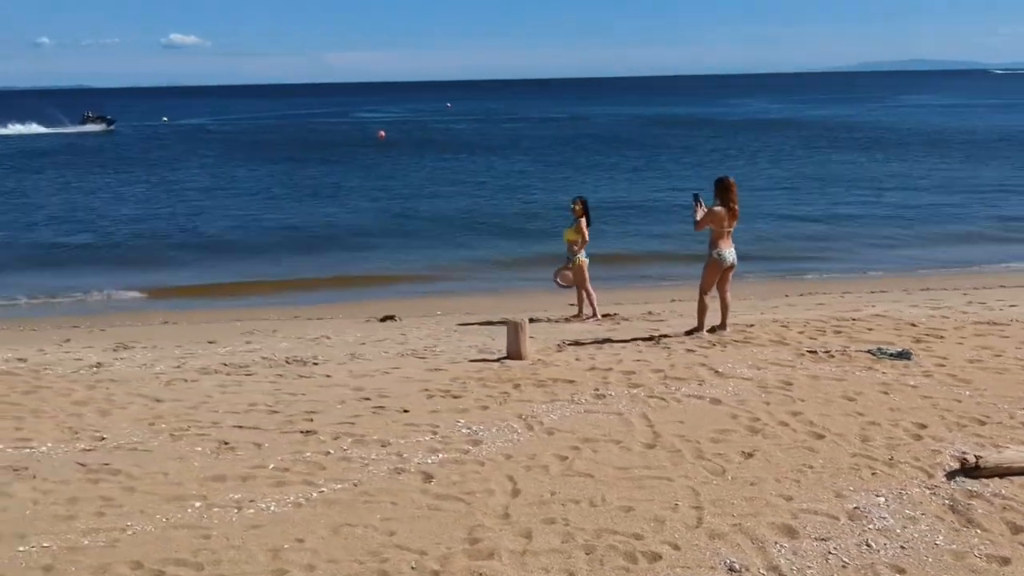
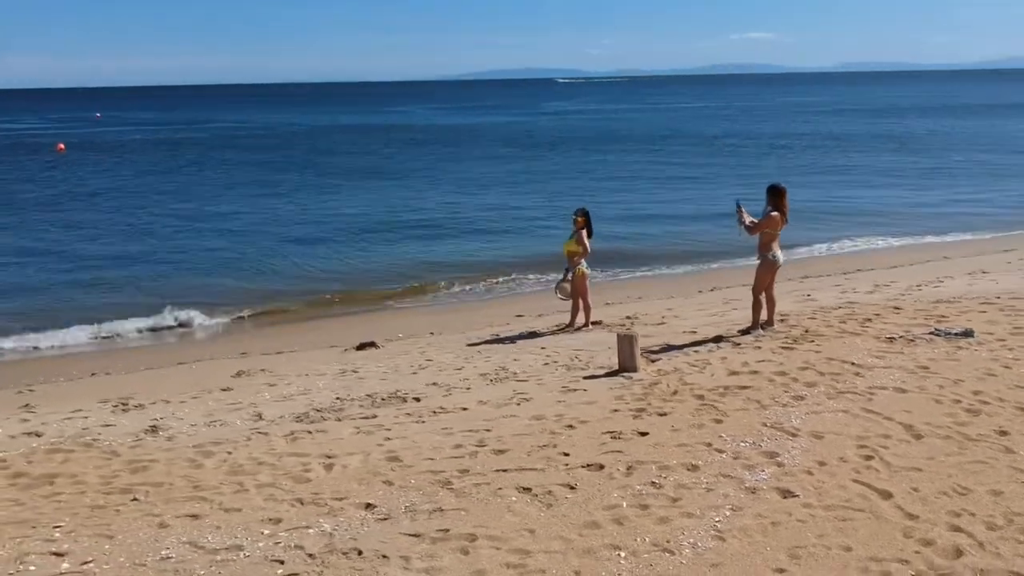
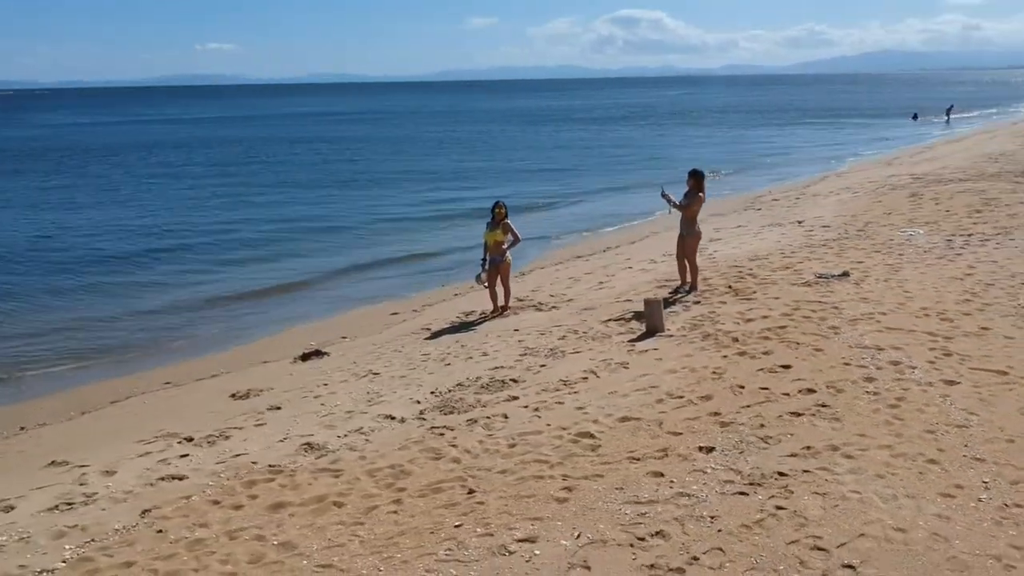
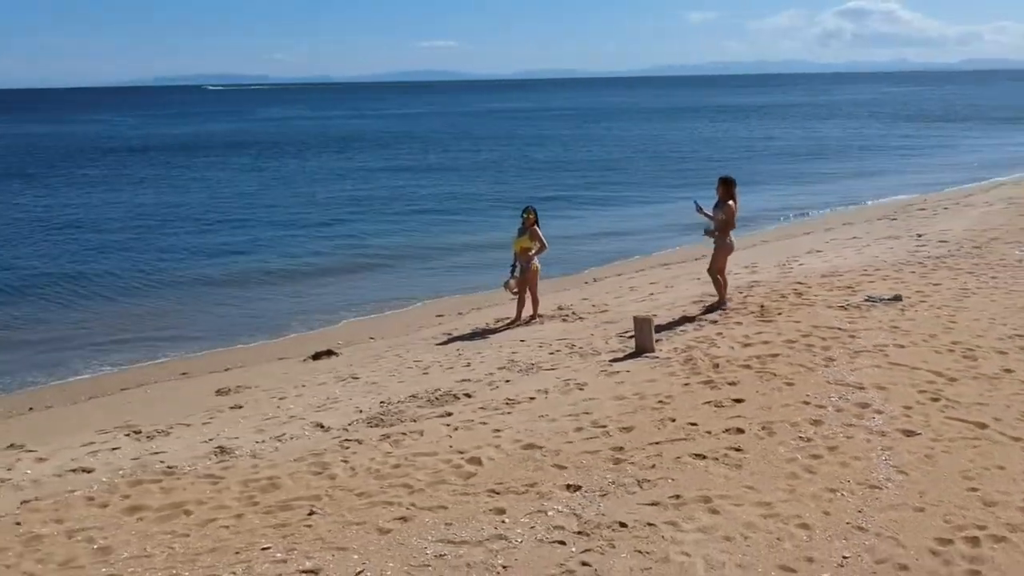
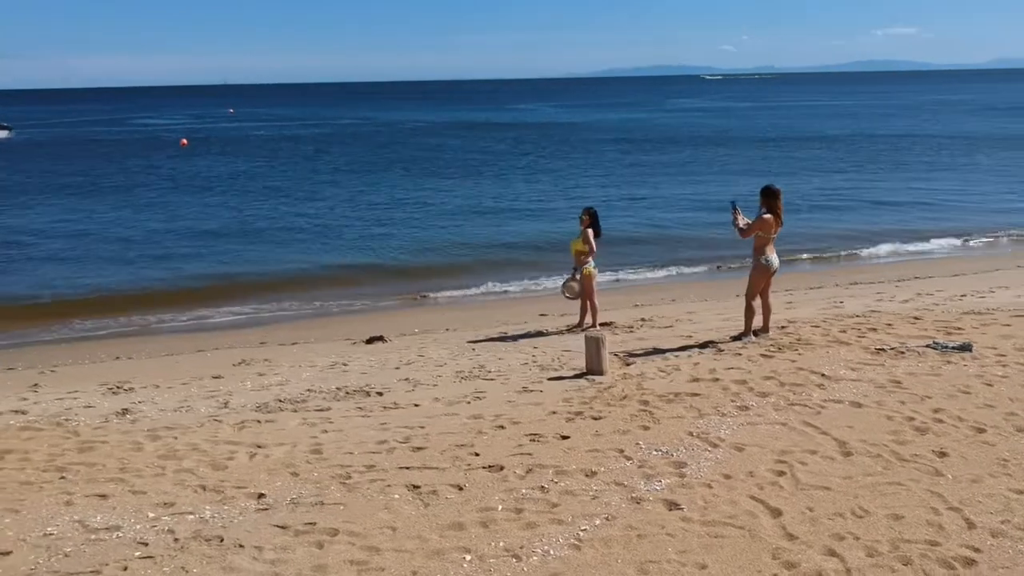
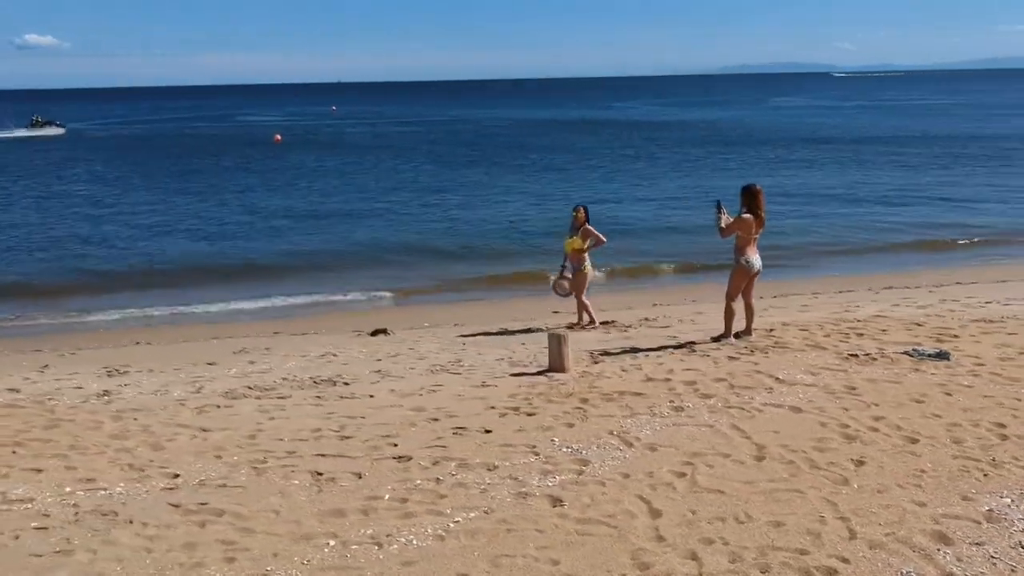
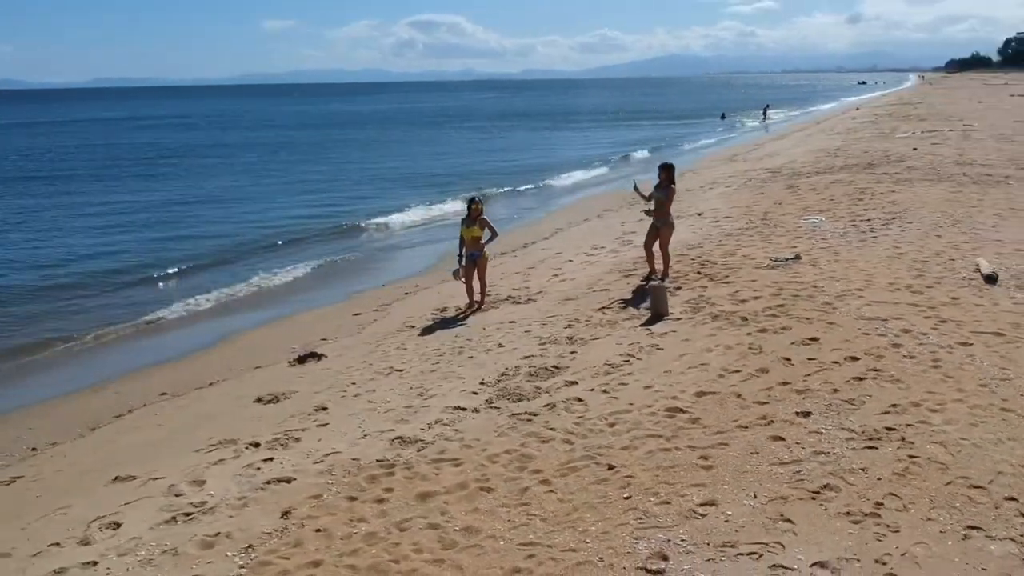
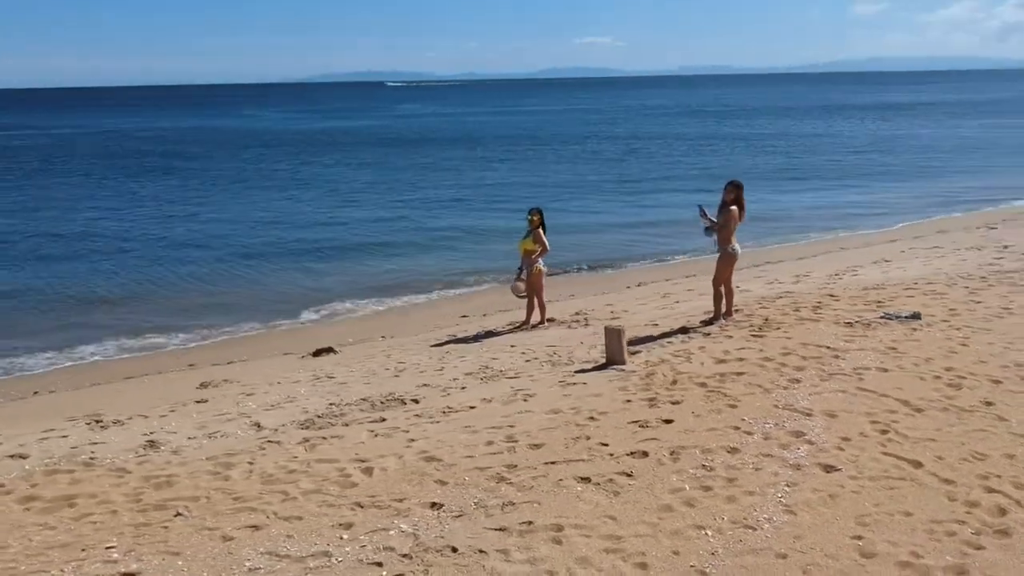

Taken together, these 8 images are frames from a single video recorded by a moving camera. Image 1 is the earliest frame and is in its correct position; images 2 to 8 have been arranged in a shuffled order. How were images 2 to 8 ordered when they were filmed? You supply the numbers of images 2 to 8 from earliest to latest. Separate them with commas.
6, 5, 2, 8, 4, 3, 7
